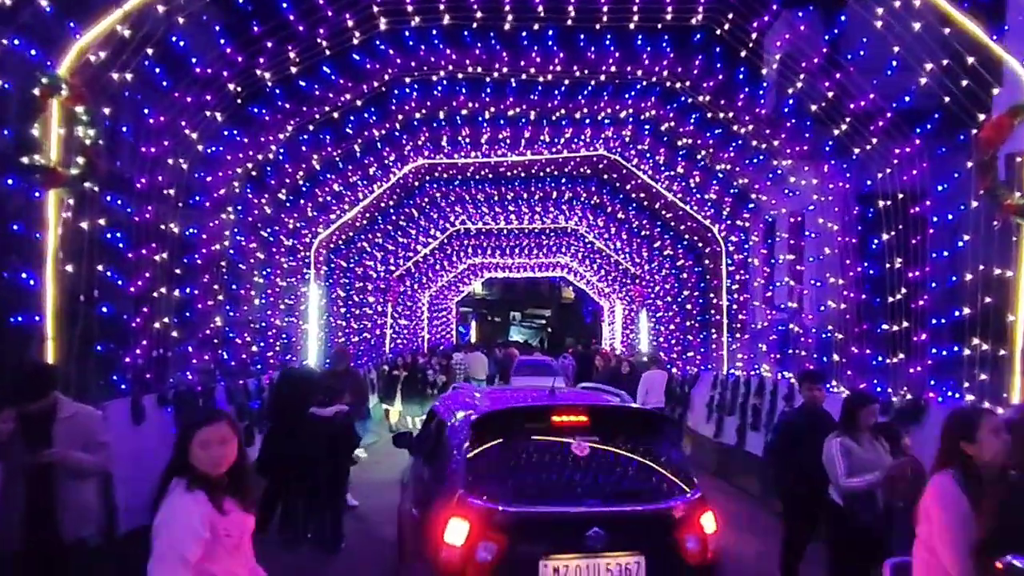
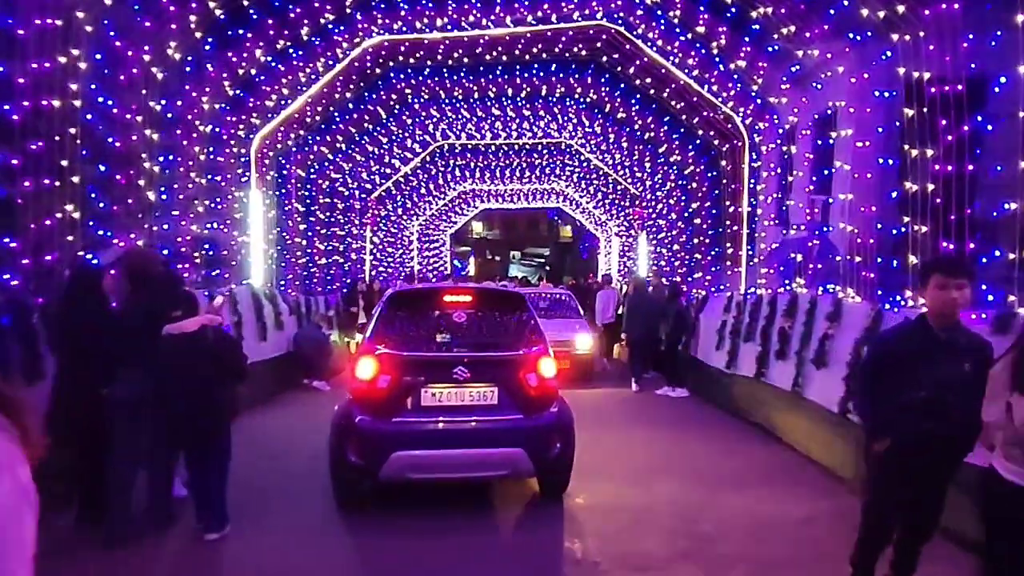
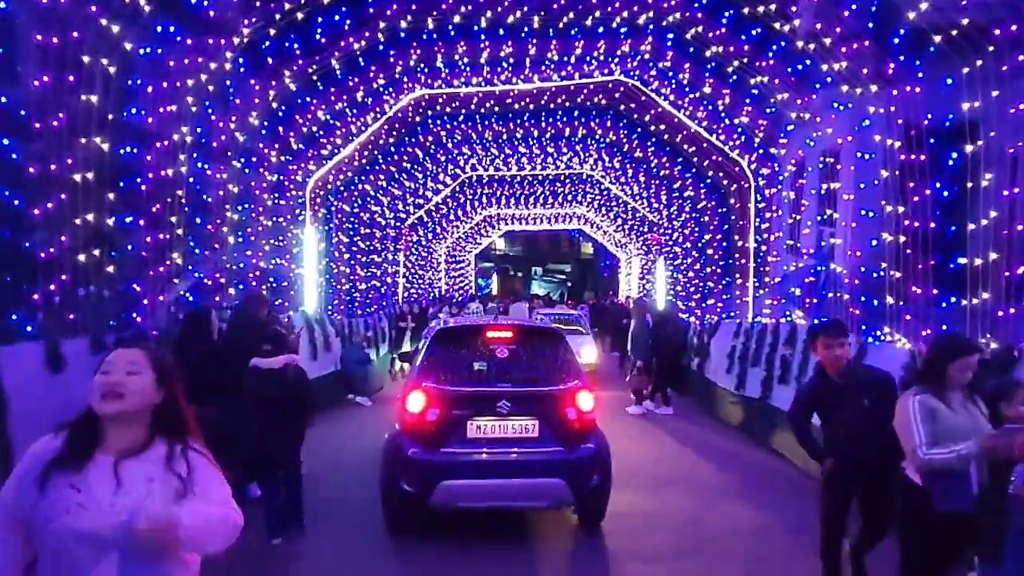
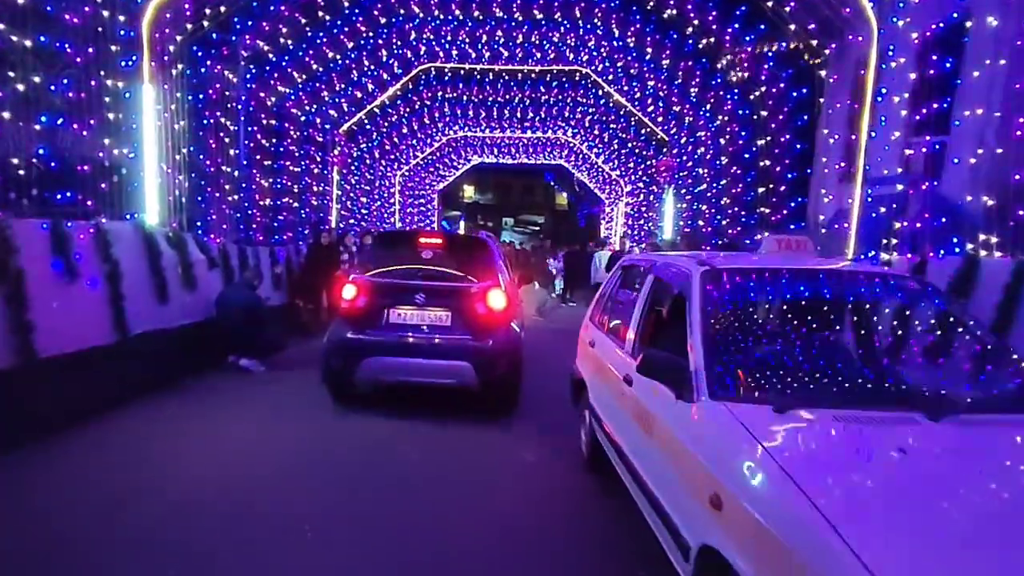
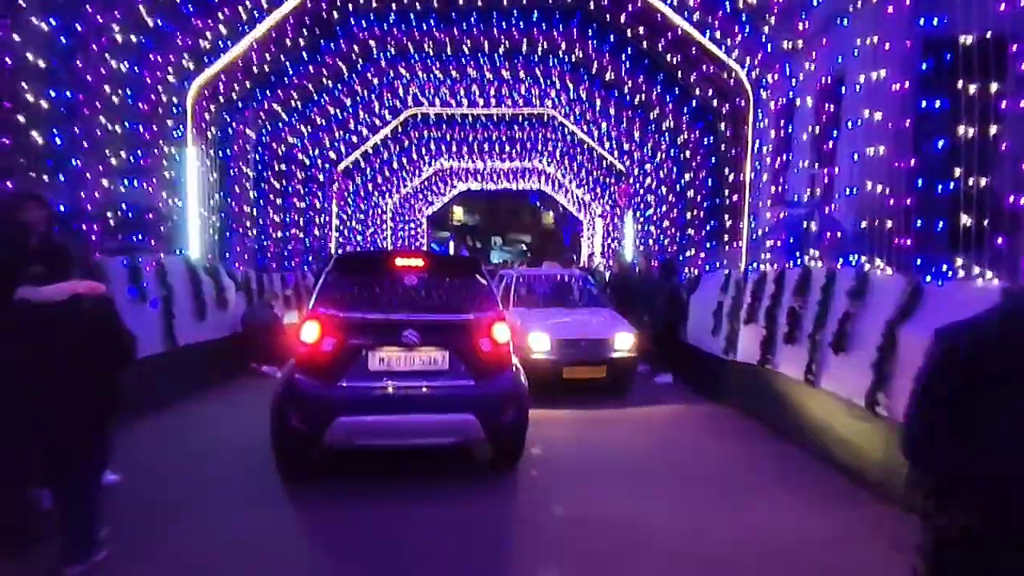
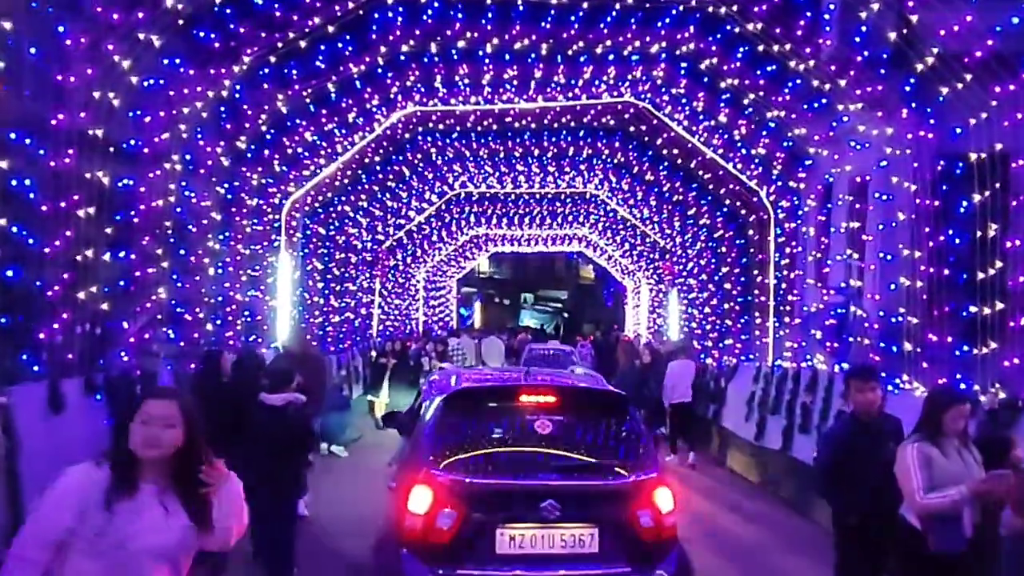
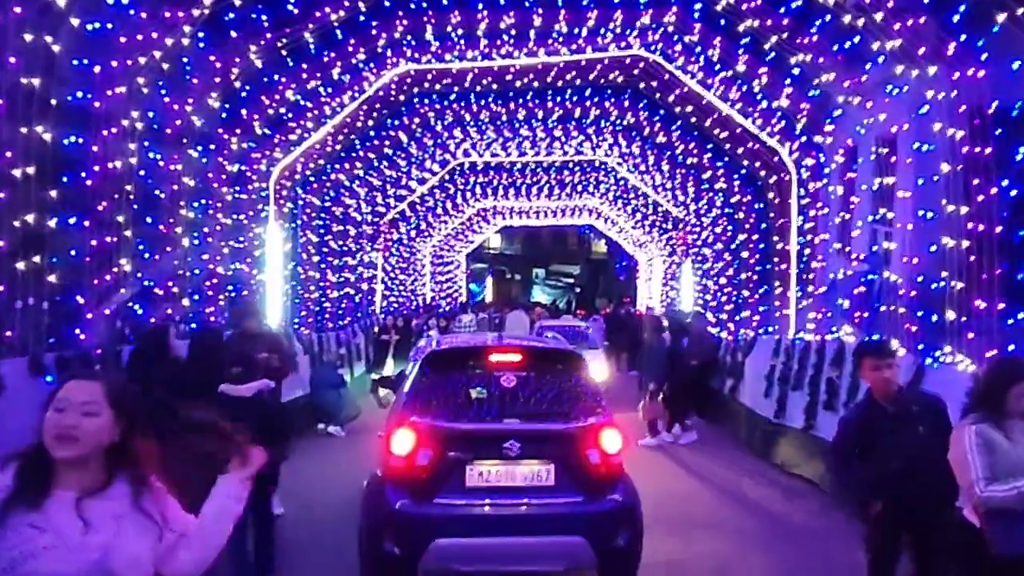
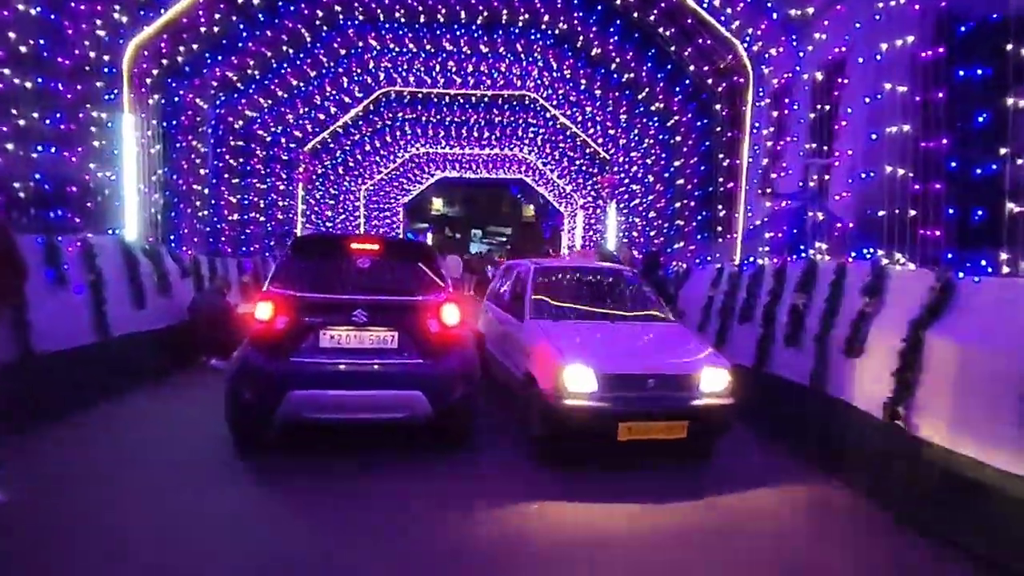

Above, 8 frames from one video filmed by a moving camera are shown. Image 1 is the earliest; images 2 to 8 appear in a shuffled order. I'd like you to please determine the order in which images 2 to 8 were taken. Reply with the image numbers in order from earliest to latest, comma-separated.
6, 7, 3, 2, 5, 8, 4
